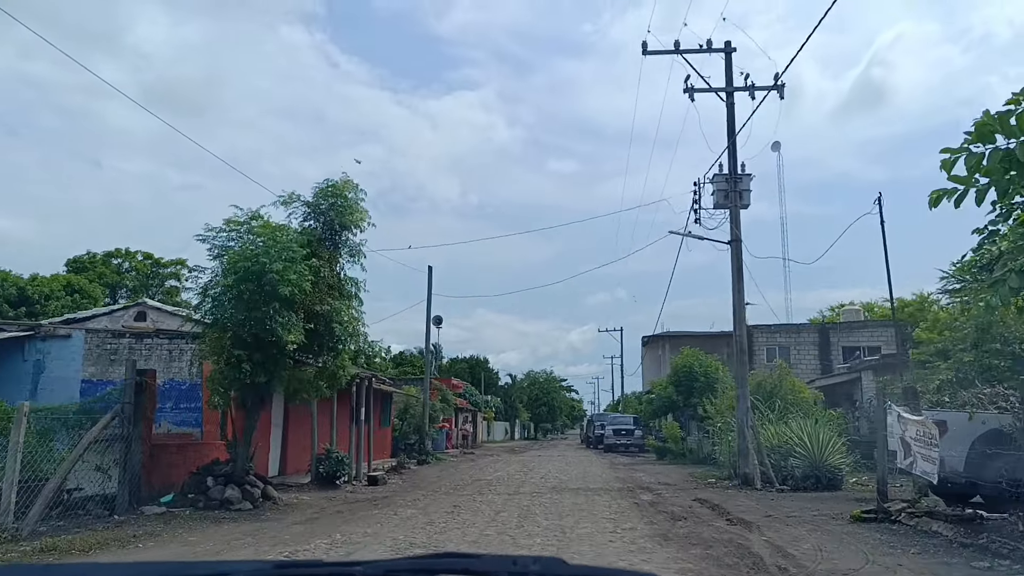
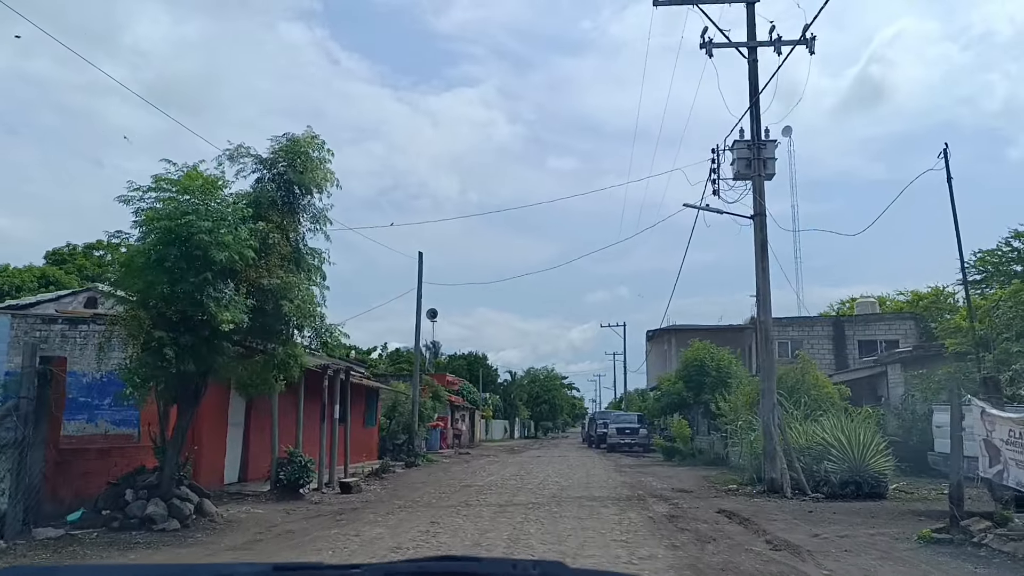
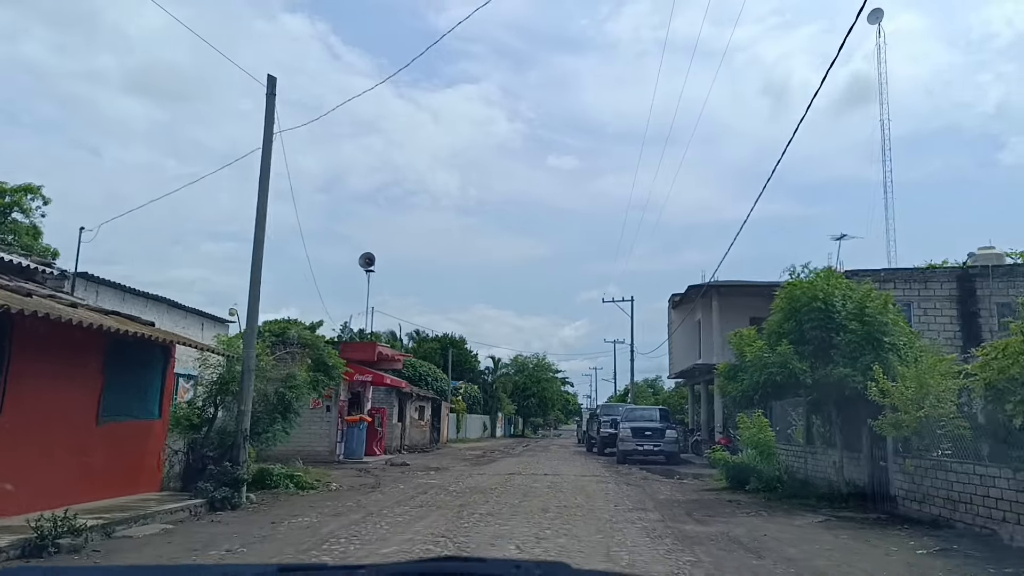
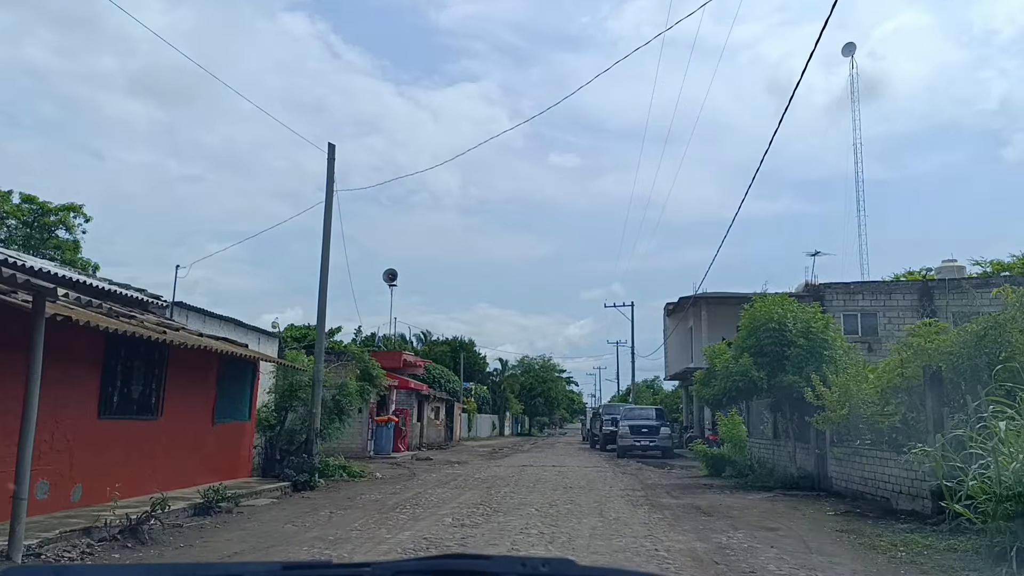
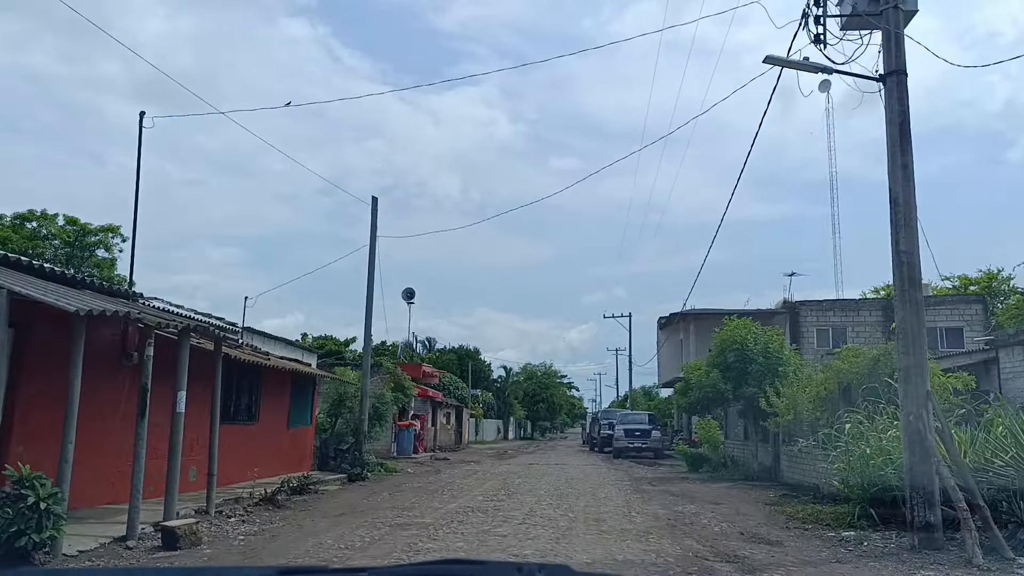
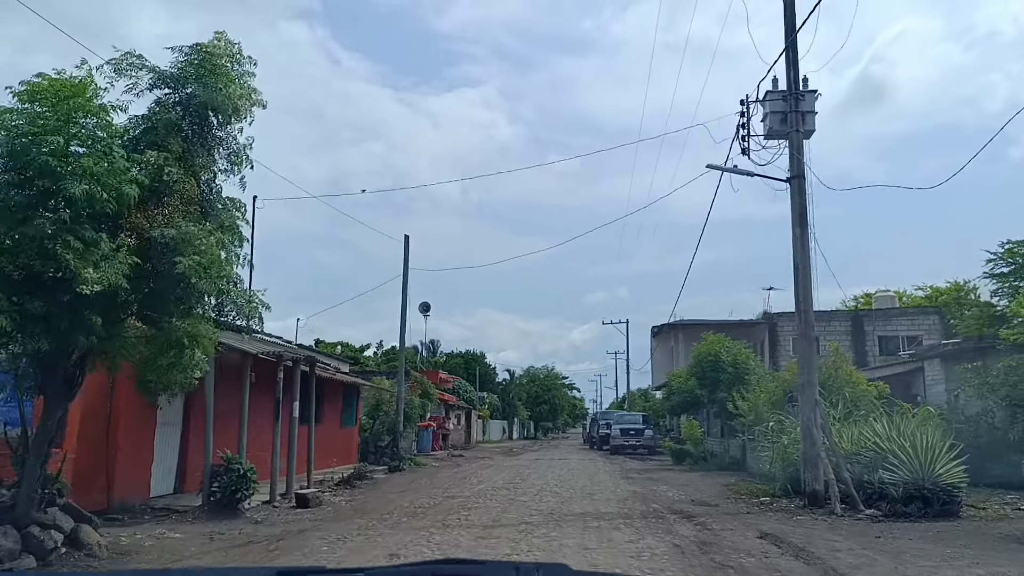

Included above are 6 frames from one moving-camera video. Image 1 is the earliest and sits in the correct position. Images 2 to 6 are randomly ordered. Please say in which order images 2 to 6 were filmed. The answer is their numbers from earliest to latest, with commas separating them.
2, 6, 5, 4, 3
